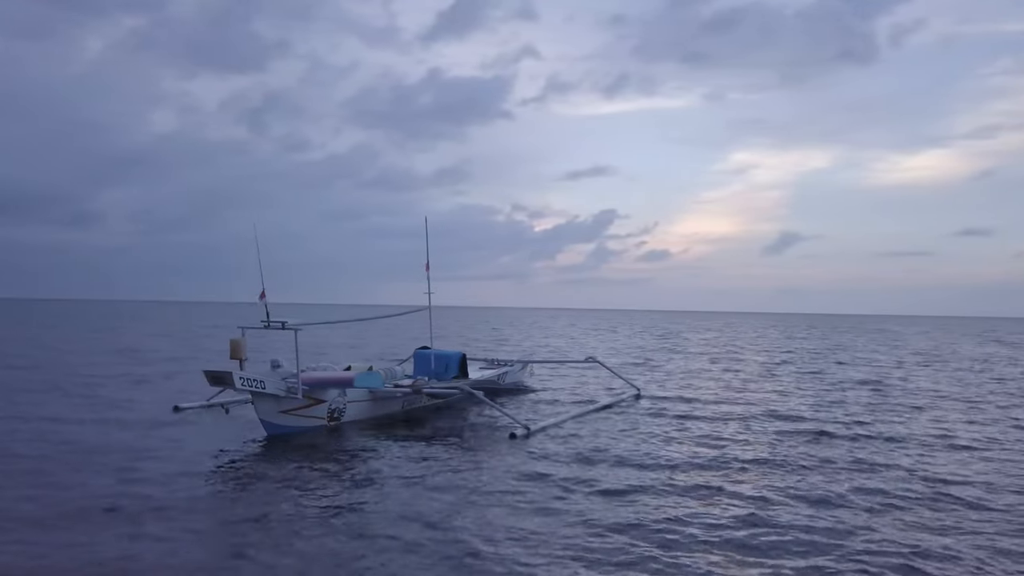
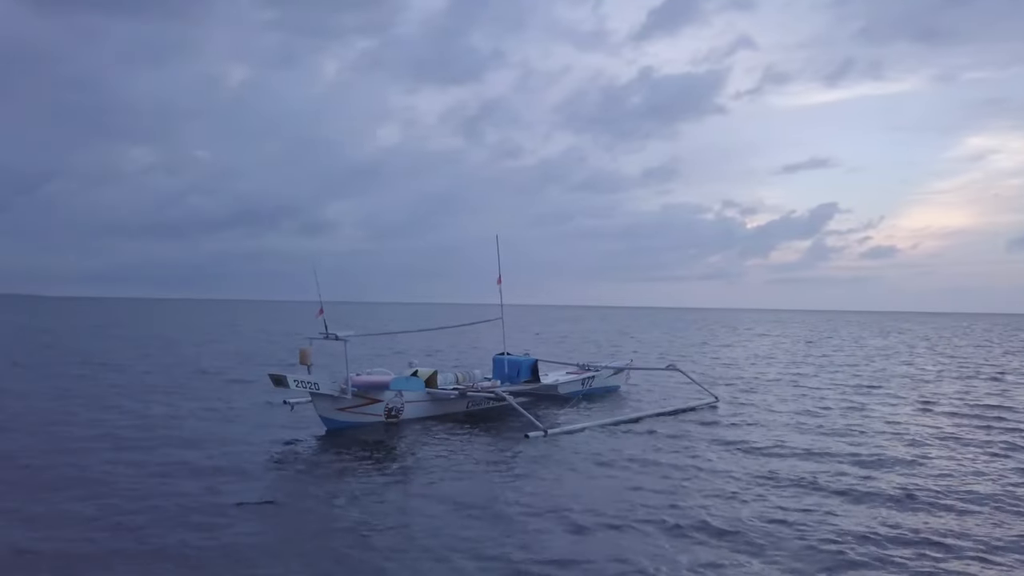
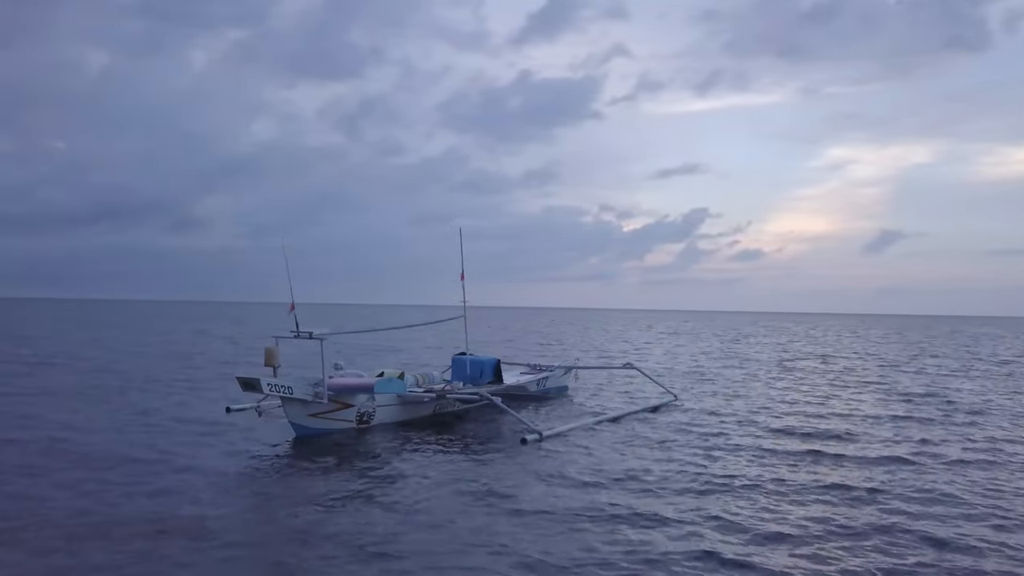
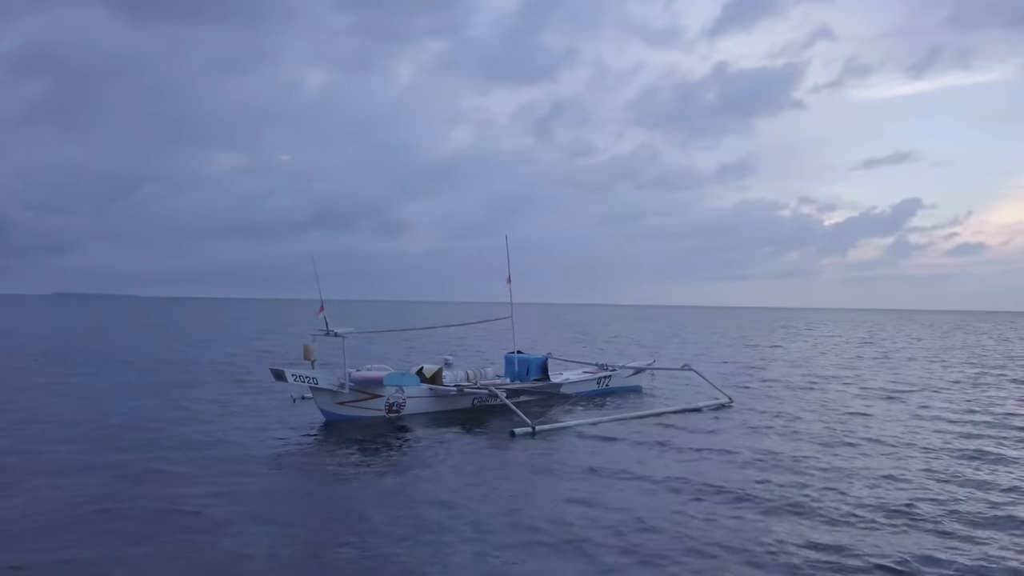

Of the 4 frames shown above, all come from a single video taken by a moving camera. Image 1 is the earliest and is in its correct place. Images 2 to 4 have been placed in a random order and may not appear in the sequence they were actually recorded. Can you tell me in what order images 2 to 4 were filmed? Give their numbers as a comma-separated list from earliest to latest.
3, 2, 4
